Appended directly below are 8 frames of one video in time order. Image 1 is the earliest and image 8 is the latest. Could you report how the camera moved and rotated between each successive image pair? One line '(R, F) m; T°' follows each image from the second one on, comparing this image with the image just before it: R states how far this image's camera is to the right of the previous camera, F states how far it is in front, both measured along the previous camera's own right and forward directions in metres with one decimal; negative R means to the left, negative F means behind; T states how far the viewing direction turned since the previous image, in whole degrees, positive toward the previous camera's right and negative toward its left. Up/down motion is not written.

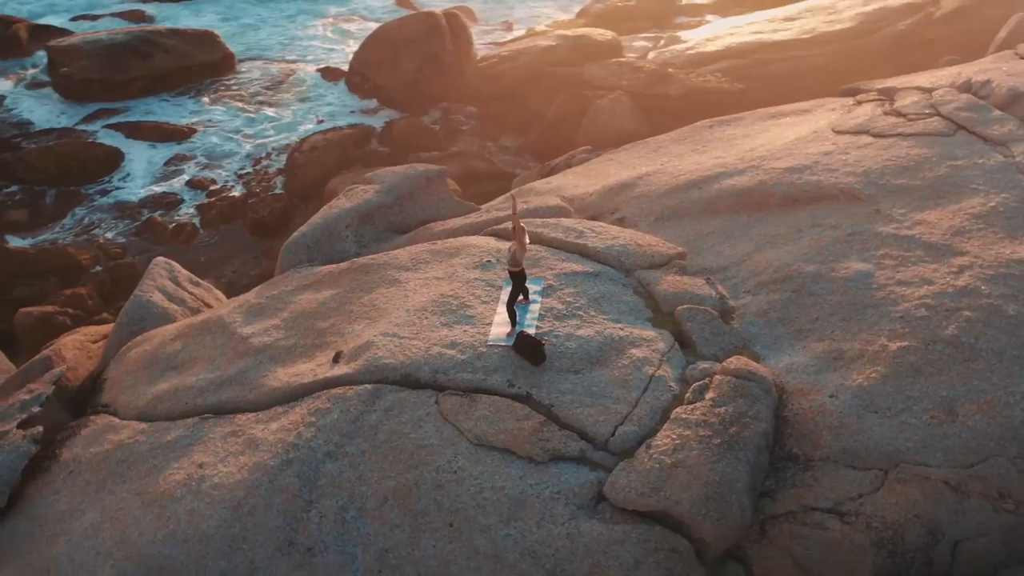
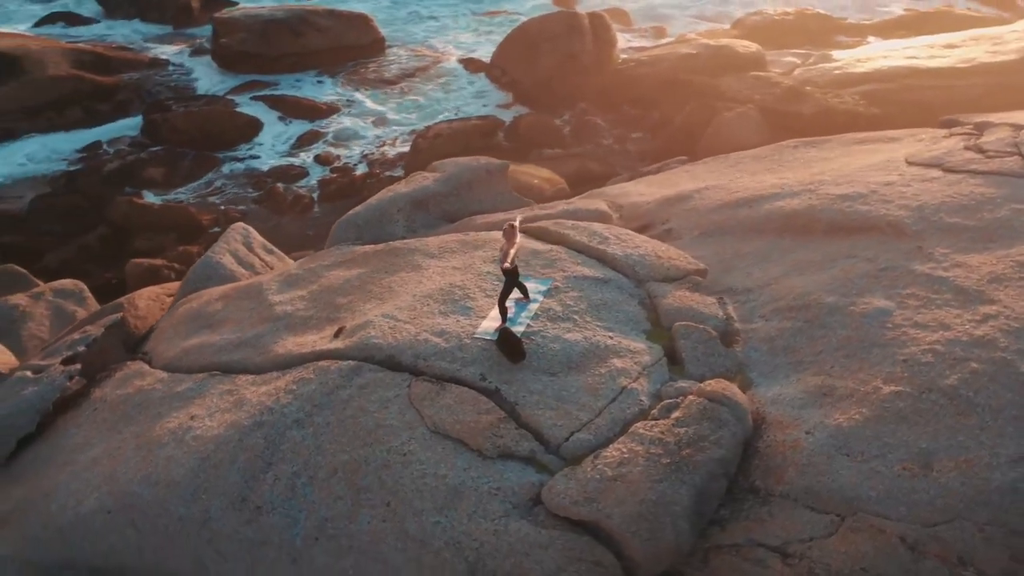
(+0.8, 0.0) m; -10°
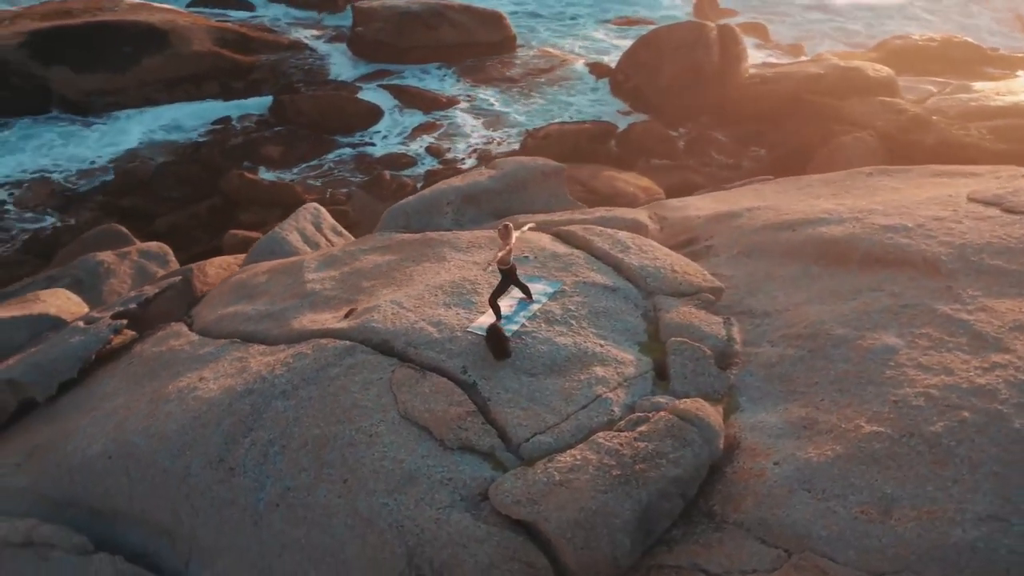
(+0.7, 0.0) m; -9°
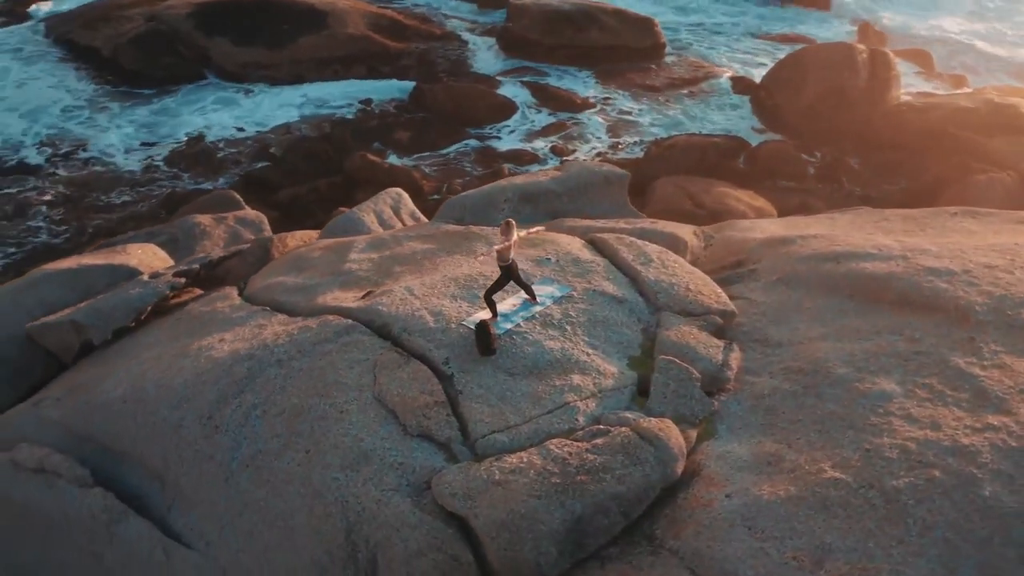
(+0.8, 0.0) m; -10°
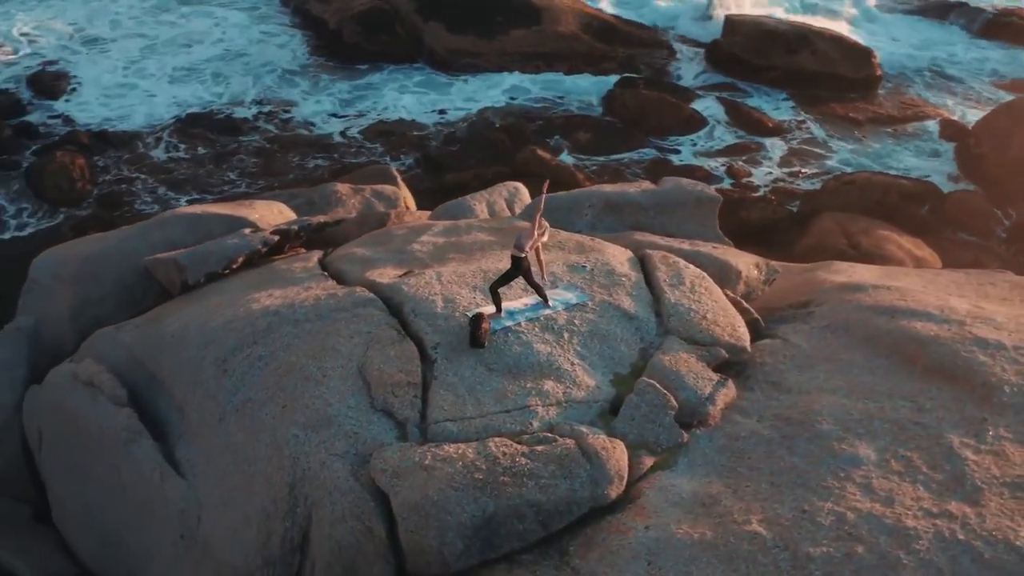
(+1.1, +0.1) m; -14°
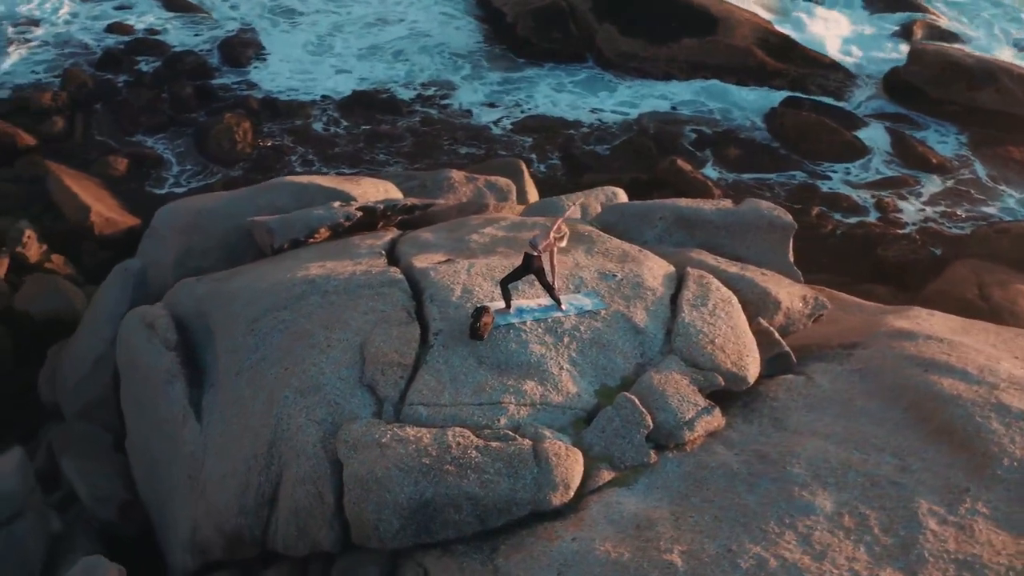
(+0.9, +0.1) m; -11°
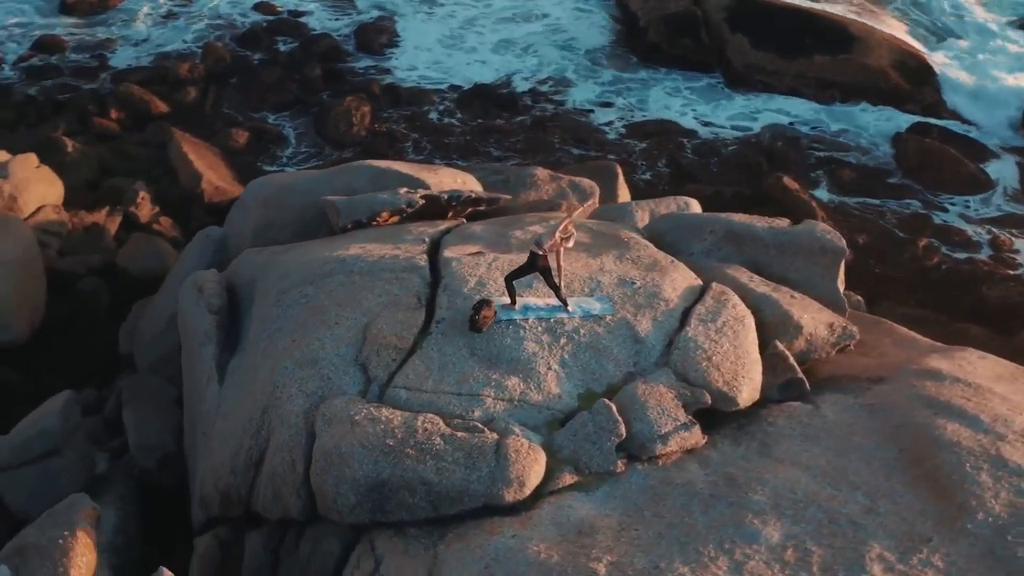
(+0.7, 0.0) m; -8°
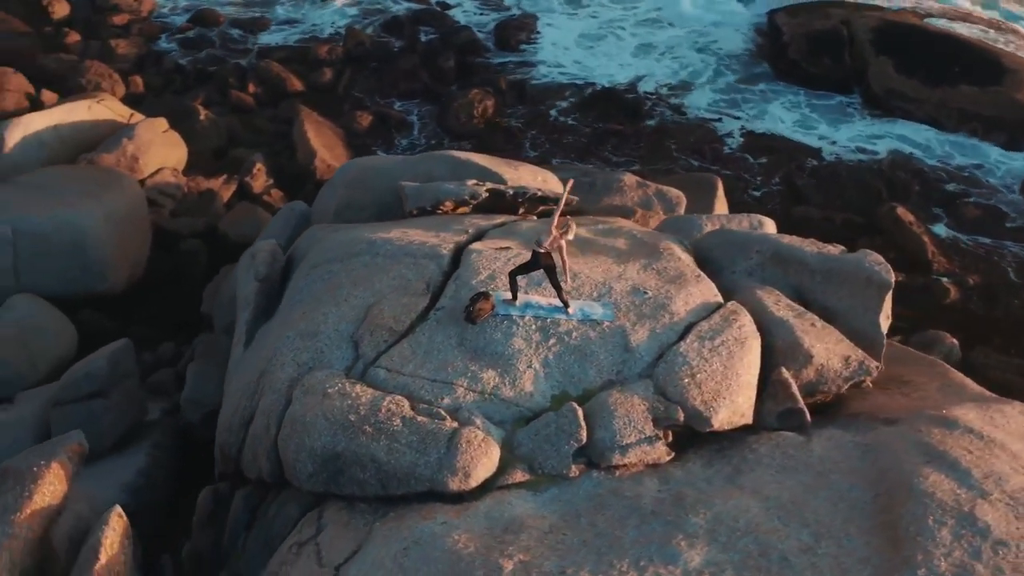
(+0.8, 0.0) m; -9°
